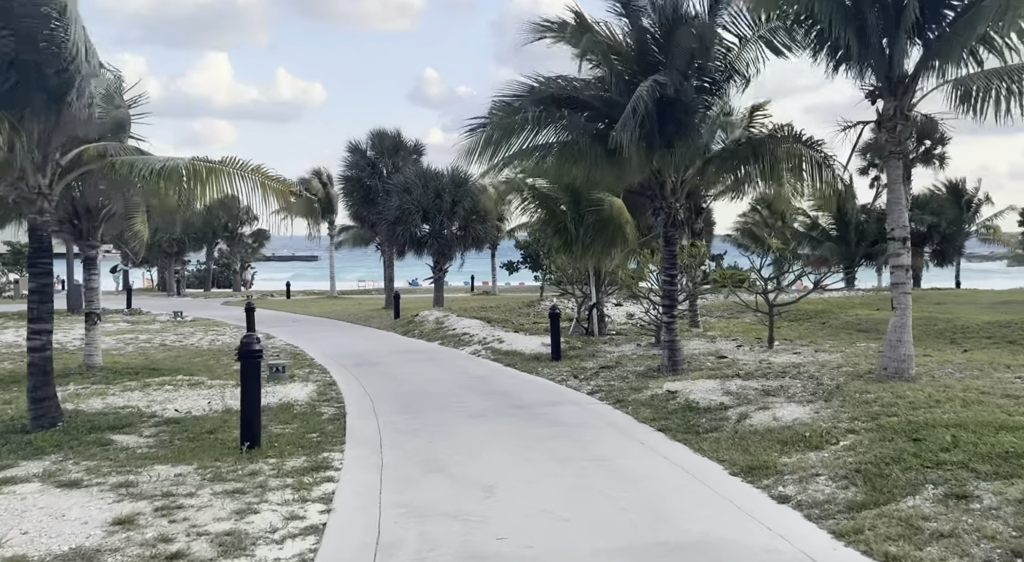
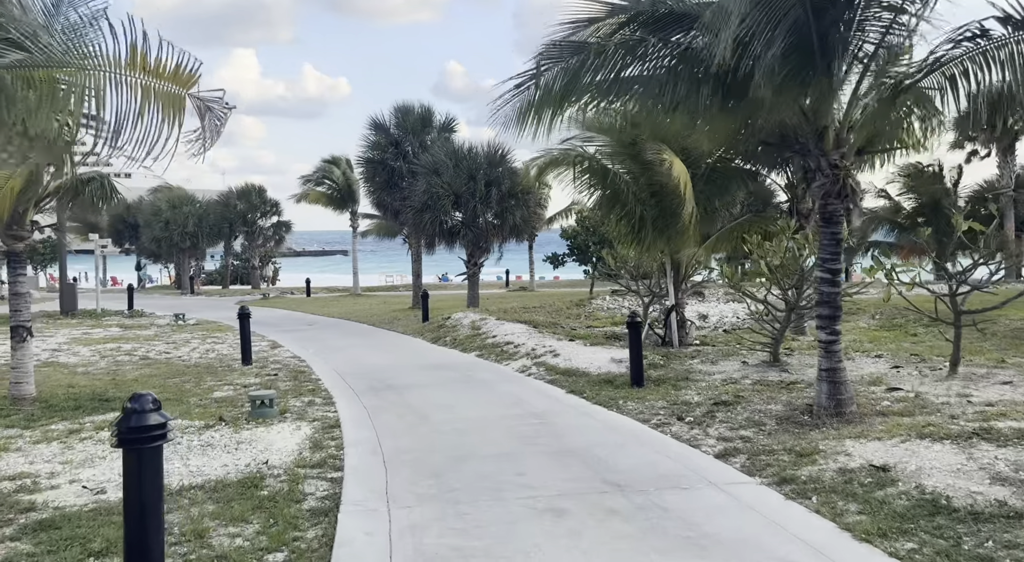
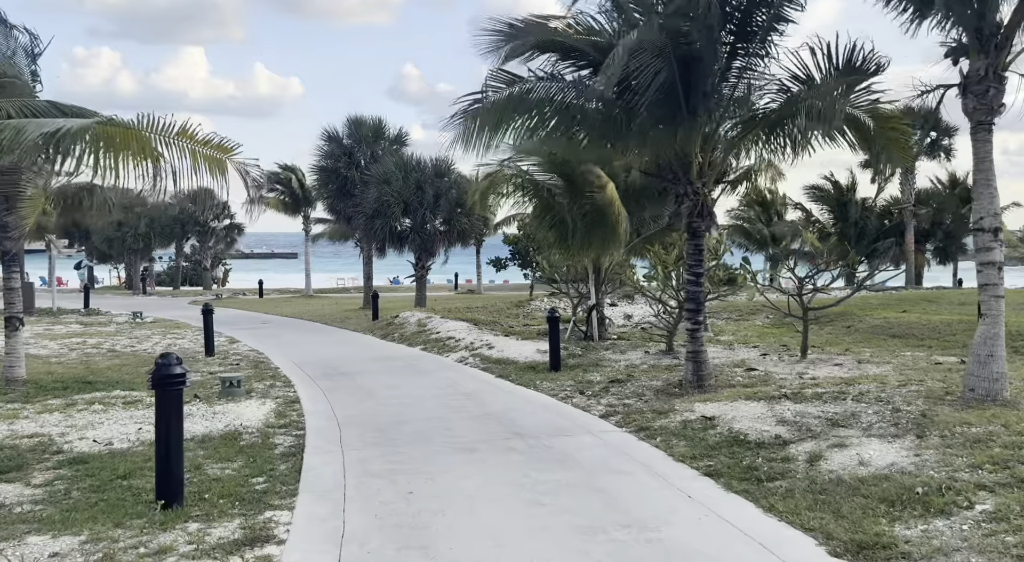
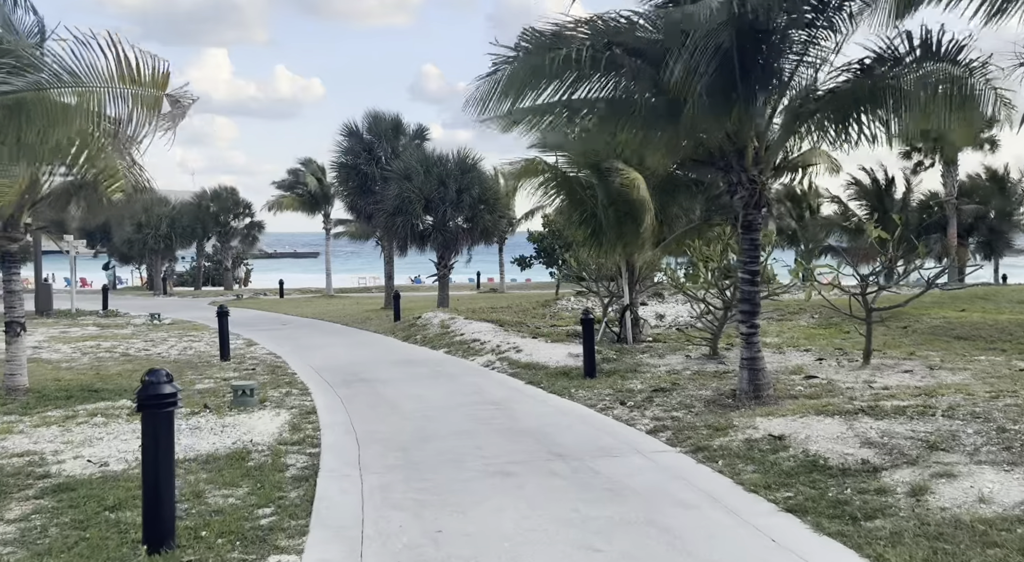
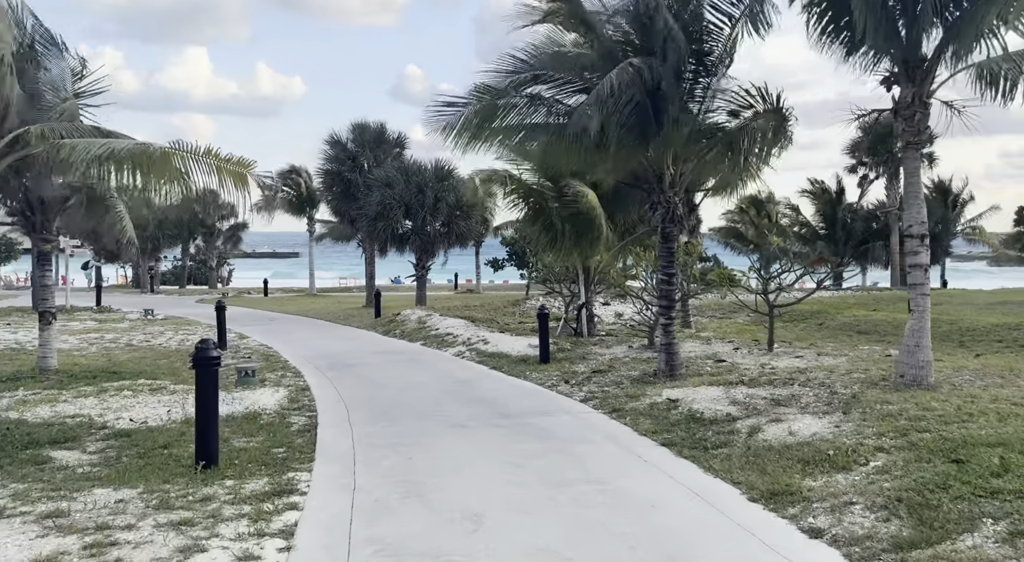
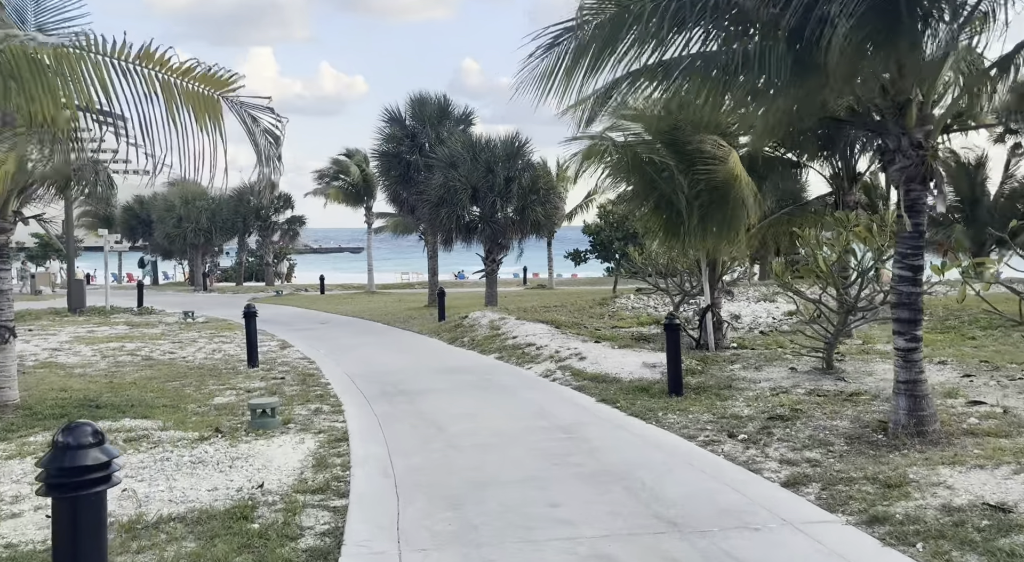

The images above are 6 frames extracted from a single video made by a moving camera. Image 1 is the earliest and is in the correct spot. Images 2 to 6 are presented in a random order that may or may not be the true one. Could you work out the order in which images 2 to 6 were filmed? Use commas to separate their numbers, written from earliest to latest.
5, 3, 4, 2, 6
